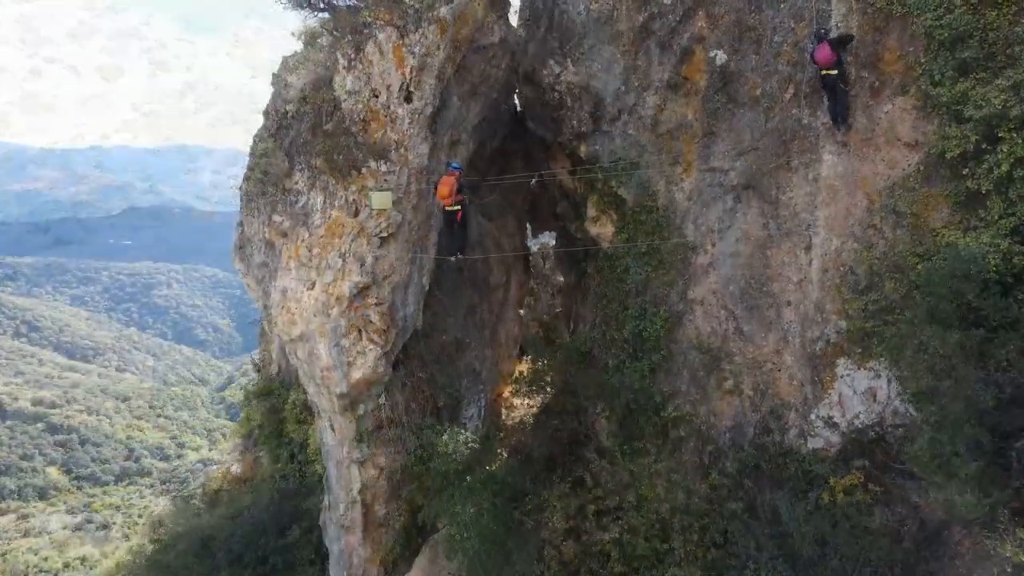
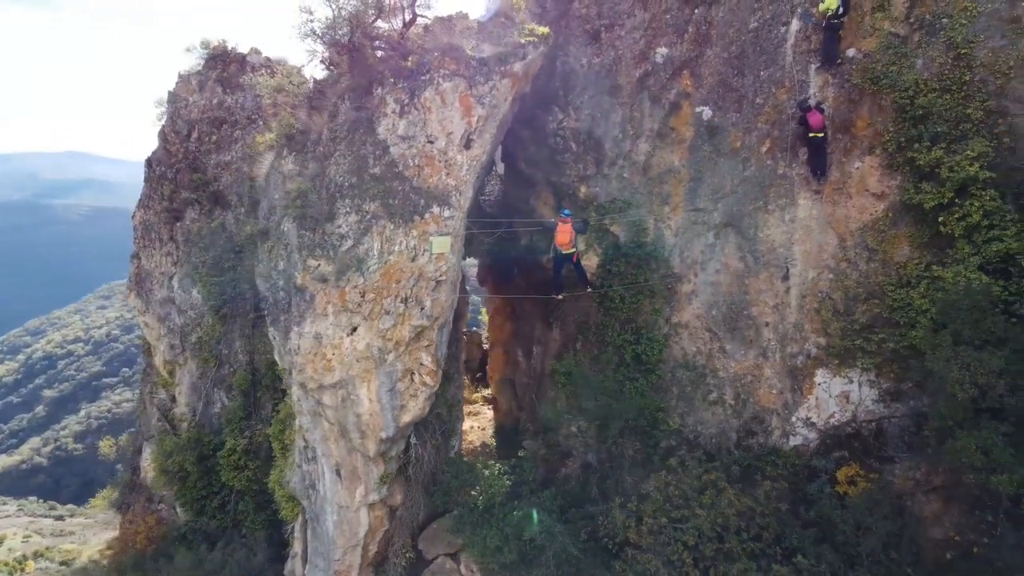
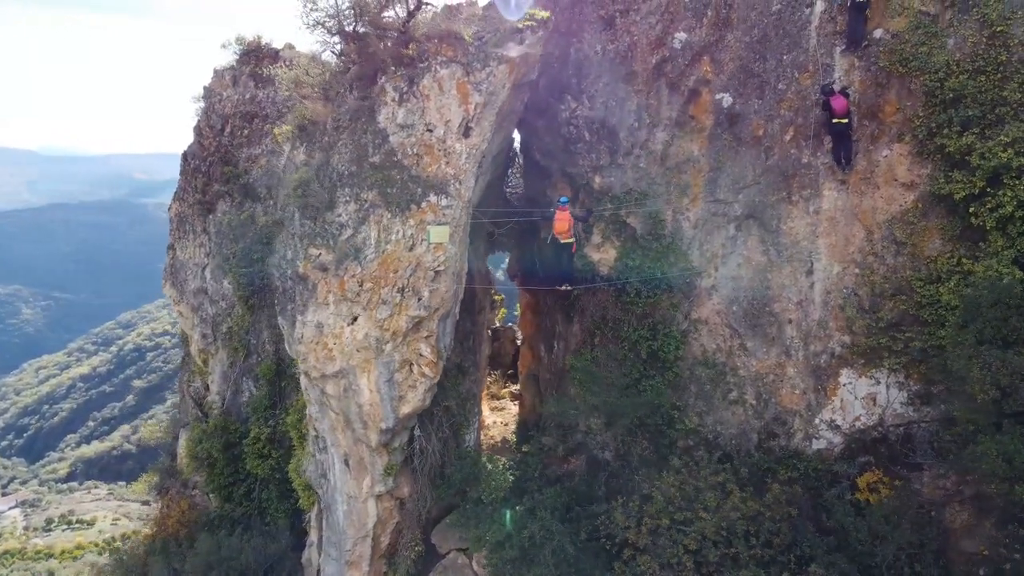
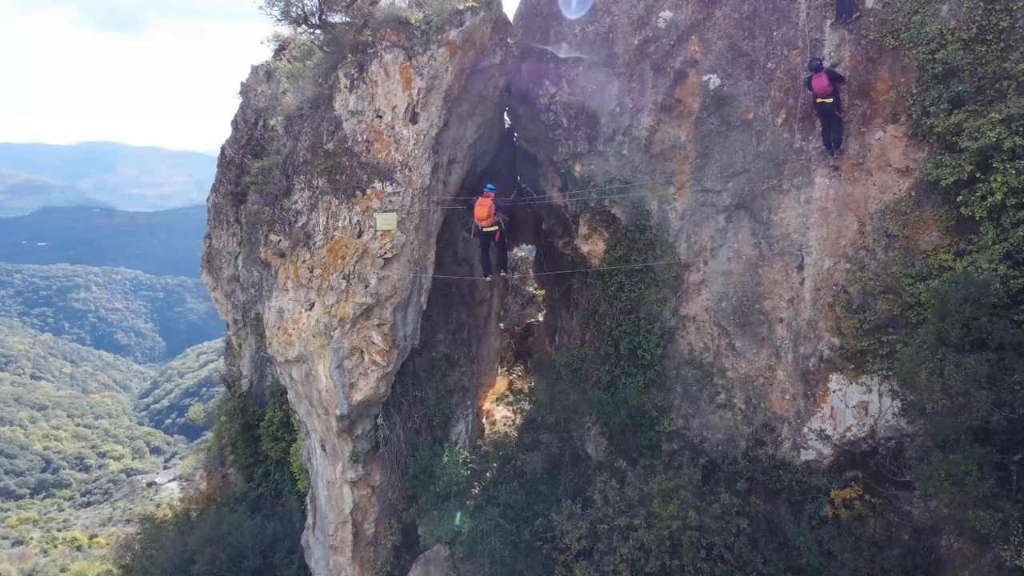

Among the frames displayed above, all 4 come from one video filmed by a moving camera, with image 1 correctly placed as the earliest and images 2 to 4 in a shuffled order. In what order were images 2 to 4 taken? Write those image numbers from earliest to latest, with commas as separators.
4, 3, 2
